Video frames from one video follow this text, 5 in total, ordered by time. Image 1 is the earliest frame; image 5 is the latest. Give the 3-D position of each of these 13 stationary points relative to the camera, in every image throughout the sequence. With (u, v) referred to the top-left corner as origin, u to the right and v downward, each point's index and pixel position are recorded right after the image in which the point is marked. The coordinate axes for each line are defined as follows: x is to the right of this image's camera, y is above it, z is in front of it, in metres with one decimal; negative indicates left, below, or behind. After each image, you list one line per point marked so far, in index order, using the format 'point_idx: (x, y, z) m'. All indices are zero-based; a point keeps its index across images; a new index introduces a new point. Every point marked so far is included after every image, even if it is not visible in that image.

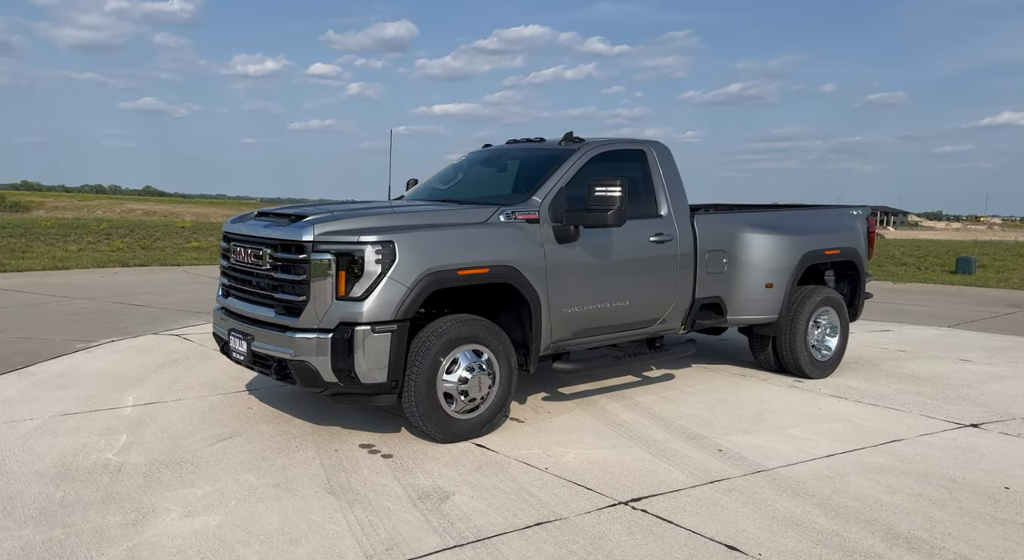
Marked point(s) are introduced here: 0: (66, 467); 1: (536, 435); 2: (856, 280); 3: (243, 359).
0: (-2.7, -1.1, +5.0) m
1: (+0.2, -1.0, +5.7) m
2: (+3.3, 0.0, +7.9) m
3: (-1.8, -0.5, +5.6) m
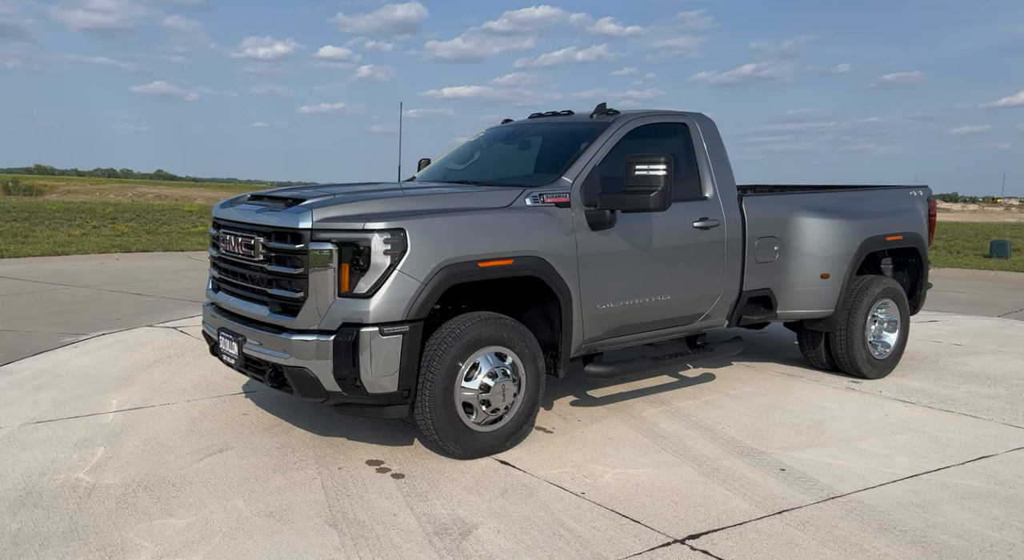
0: (-2.5, -1.1, +4.3) m
1: (+0.3, -1.0, +5.0) m
2: (+3.5, +0.1, +7.1) m
3: (-1.6, -0.5, +4.9) m
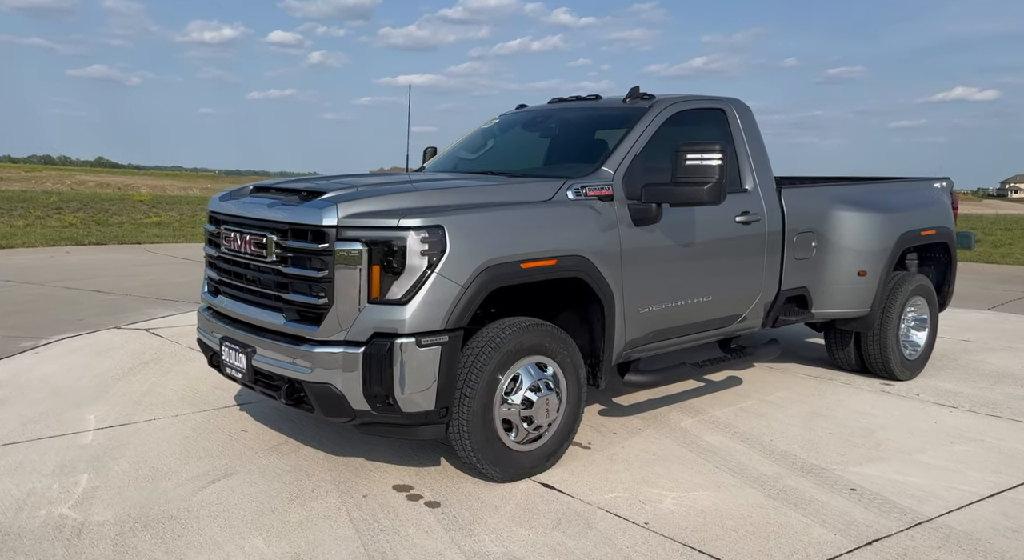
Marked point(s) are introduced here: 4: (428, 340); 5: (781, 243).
0: (-2.2, -1.1, +3.7) m
1: (+0.5, -1.0, +4.5) m
2: (+3.6, +0.1, +6.8) m
3: (-1.4, -0.5, +4.3) m
4: (-0.4, -0.3, +3.9) m
5: (+1.8, +0.2, +5.6) m
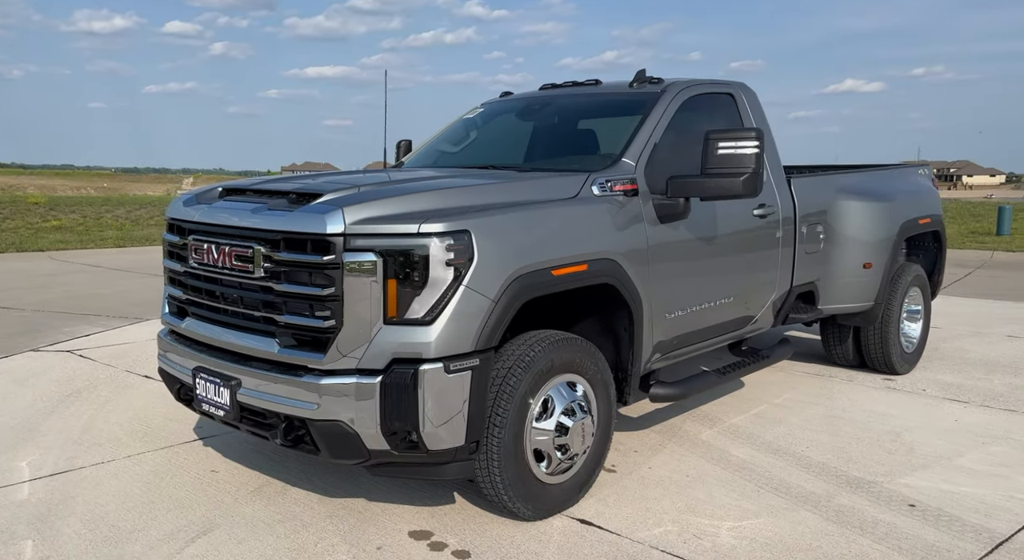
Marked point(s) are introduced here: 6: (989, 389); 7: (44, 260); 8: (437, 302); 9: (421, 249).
0: (-2.0, -1.2, +2.9) m
1: (+0.7, -1.0, +4.1) m
2: (+3.4, +0.2, +6.7) m
3: (-1.3, -0.6, +3.6) m
4: (-0.2, -0.3, +3.3) m
5: (+1.8, +0.3, +5.2) m
6: (+3.4, -0.8, +5.9) m
7: (-7.4, +0.3, +13.2) m
8: (-0.3, -0.1, +3.2) m
9: (-0.4, +0.1, +3.2) m
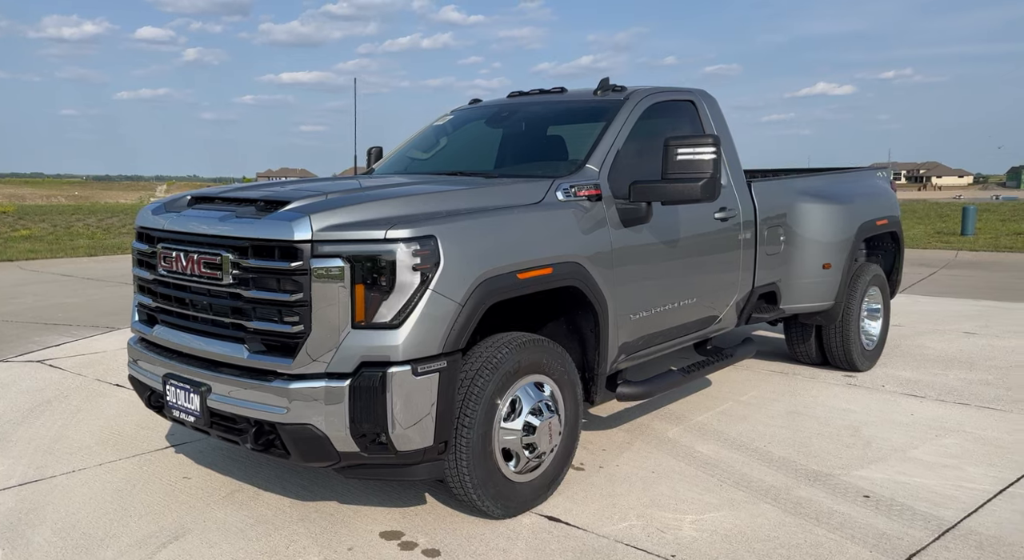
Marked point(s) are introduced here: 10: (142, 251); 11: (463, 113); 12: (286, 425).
0: (-2.1, -1.3, +3.0) m
1: (+0.5, -1.0, +4.2) m
2: (+3.1, +0.2, +6.9) m
3: (-1.4, -0.6, +3.7) m
4: (-0.4, -0.4, +3.4) m
5: (+1.6, +0.3, +5.3) m
6: (+3.2, -0.8, +6.1) m
7: (-7.8, +0.2, +13.1) m
8: (-0.4, -0.1, +3.3) m
9: (-0.5, +0.1, +3.3) m
10: (-1.8, +0.1, +4.0) m
11: (-0.3, +1.1, +5.6) m
12: (-0.9, -0.6, +3.4) m
